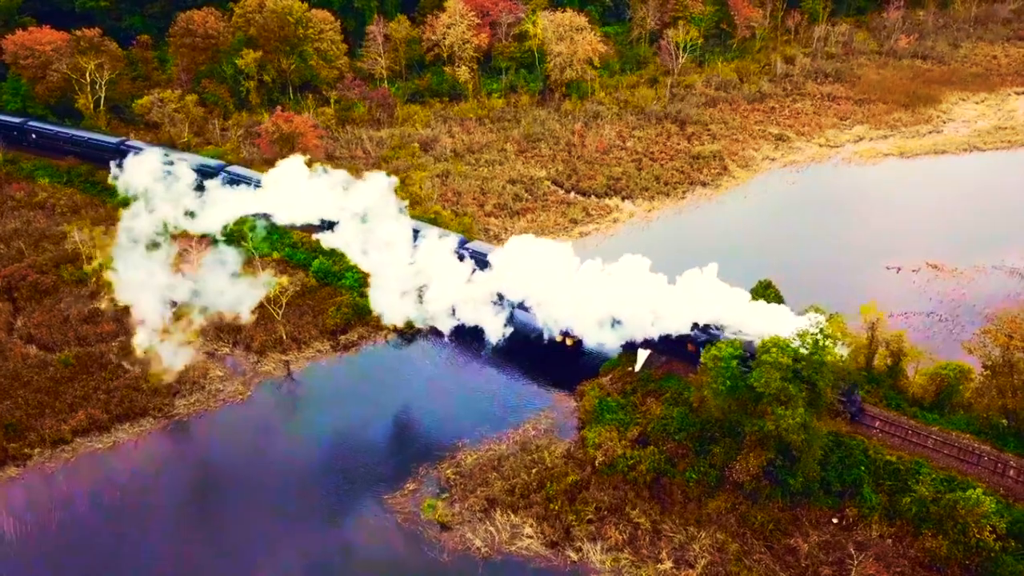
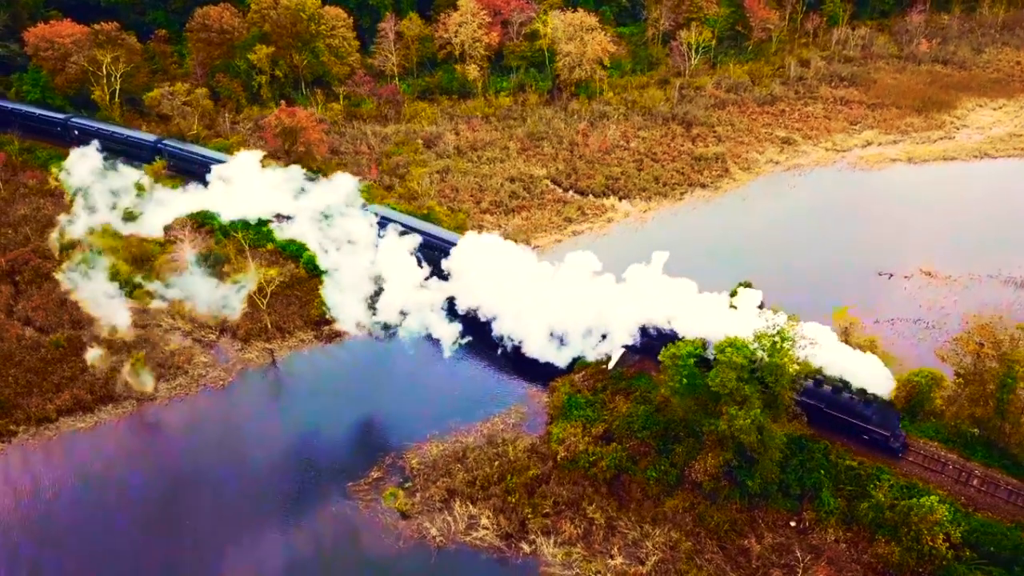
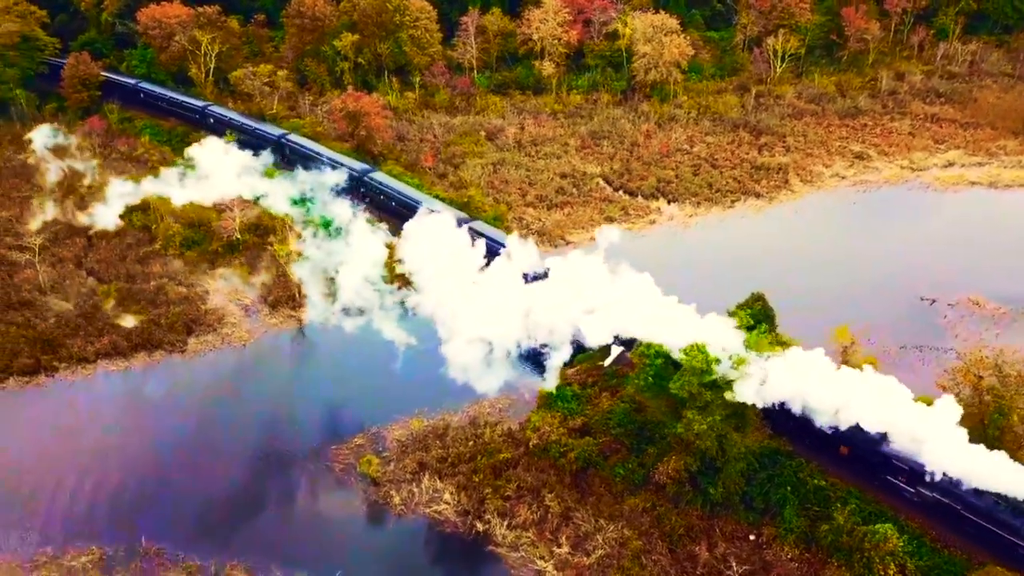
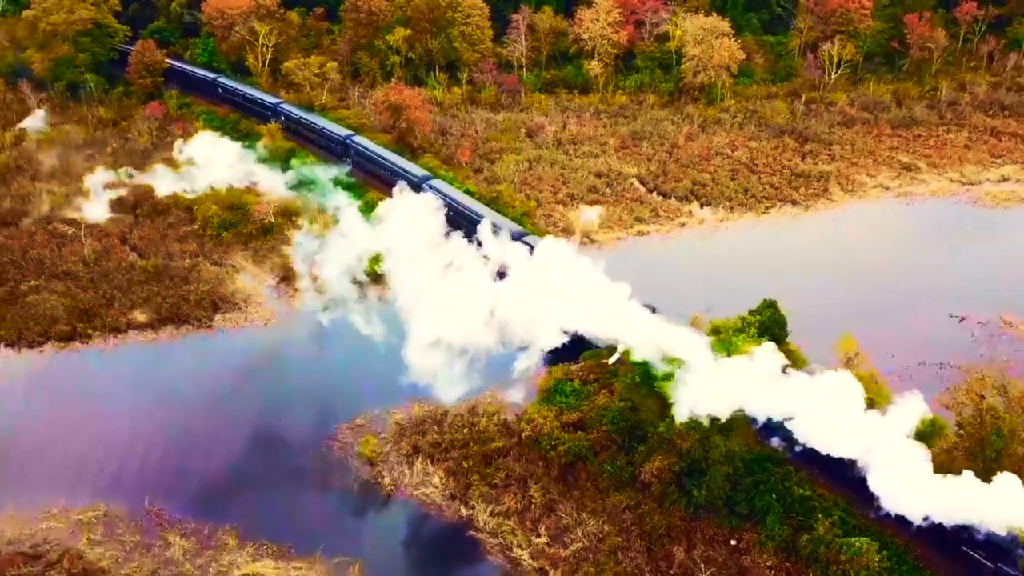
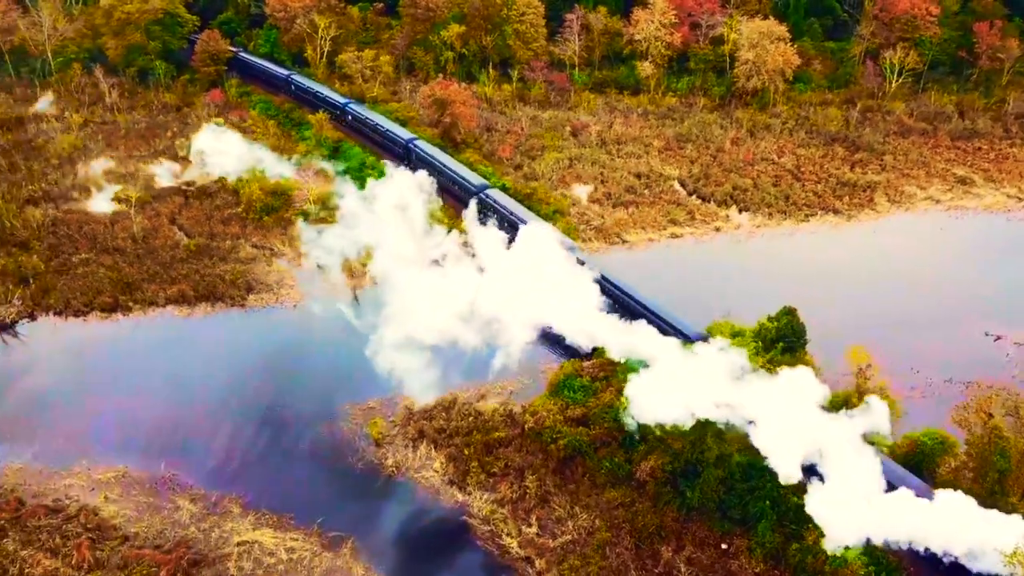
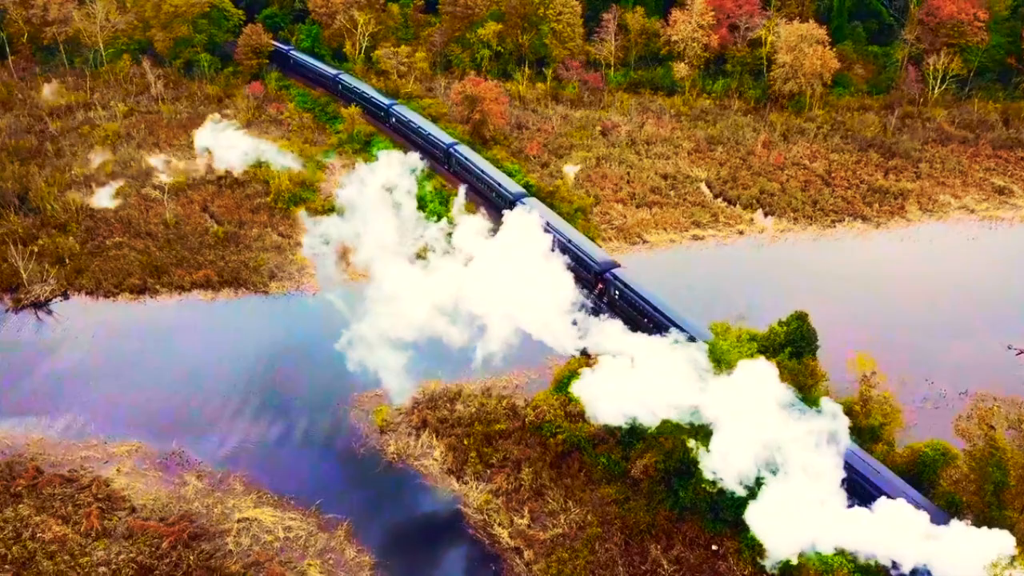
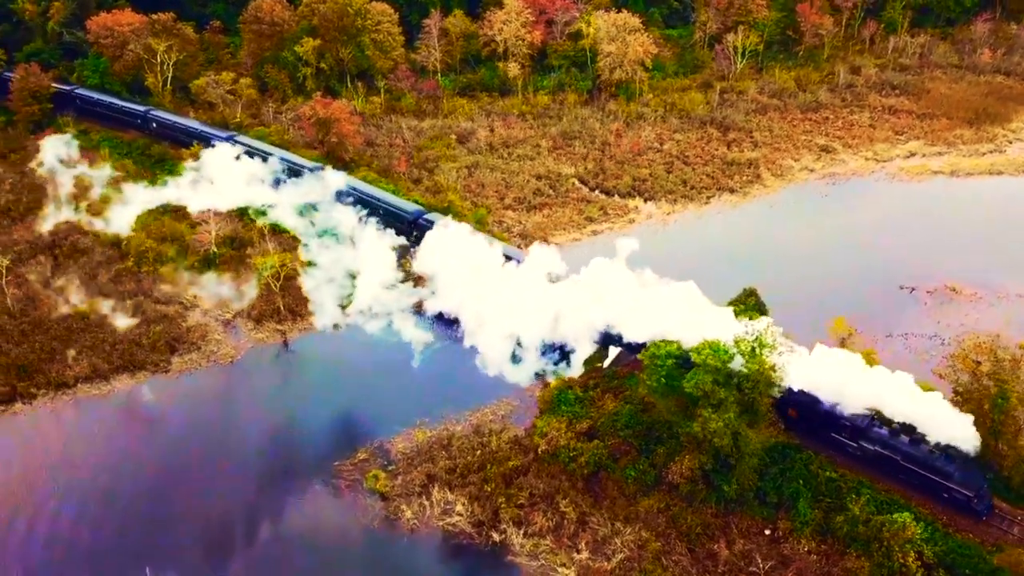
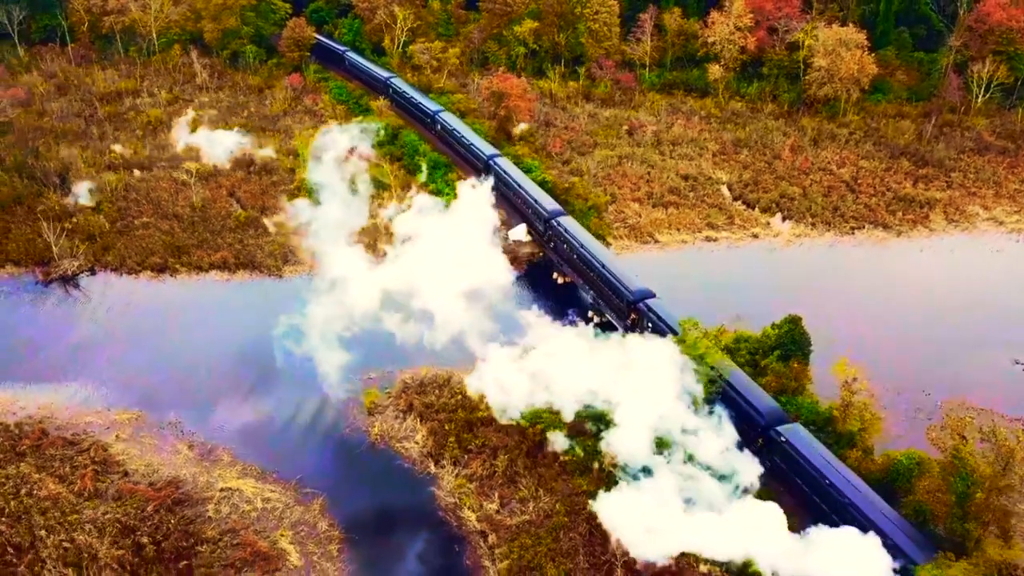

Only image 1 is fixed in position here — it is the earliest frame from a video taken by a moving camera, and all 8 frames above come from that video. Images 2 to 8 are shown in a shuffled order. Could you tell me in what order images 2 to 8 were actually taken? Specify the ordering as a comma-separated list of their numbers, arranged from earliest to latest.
2, 7, 3, 4, 5, 6, 8
